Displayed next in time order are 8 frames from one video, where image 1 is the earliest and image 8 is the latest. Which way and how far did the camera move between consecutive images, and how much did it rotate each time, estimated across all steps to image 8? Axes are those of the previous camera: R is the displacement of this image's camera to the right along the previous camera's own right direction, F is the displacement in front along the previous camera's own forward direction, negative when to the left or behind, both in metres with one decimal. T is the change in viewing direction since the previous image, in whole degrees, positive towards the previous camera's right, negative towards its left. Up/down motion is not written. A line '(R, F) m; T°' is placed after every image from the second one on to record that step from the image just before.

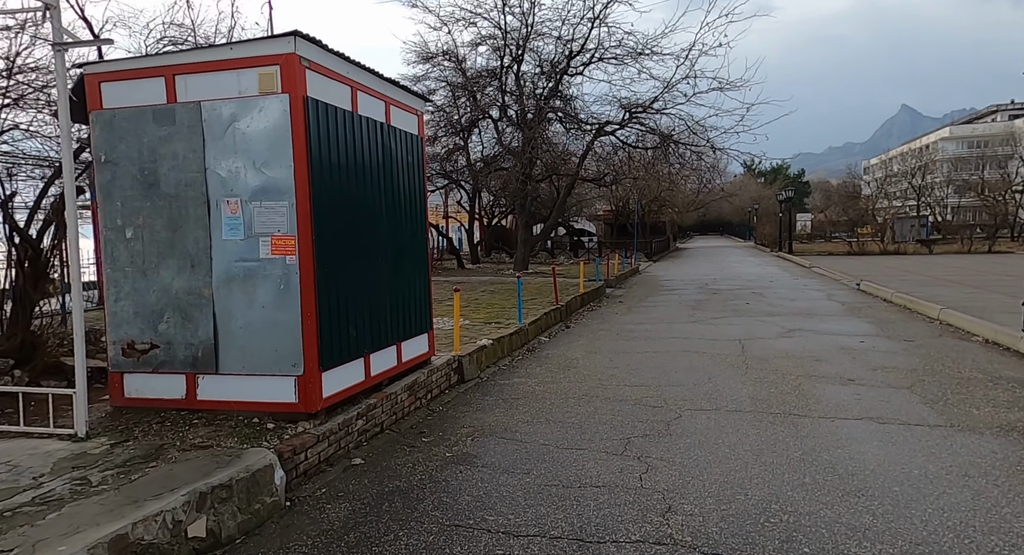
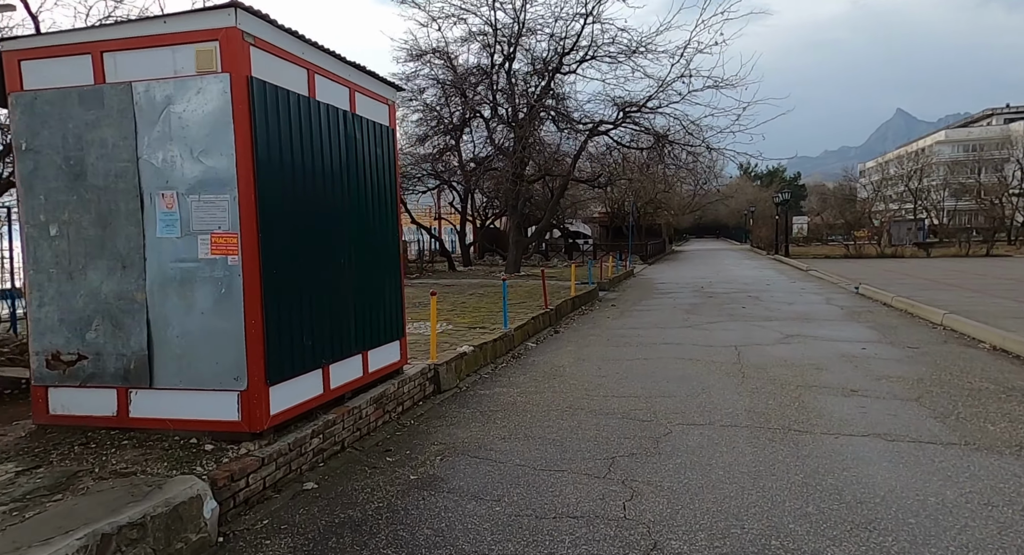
(+0.2, +0.5) m; 0°
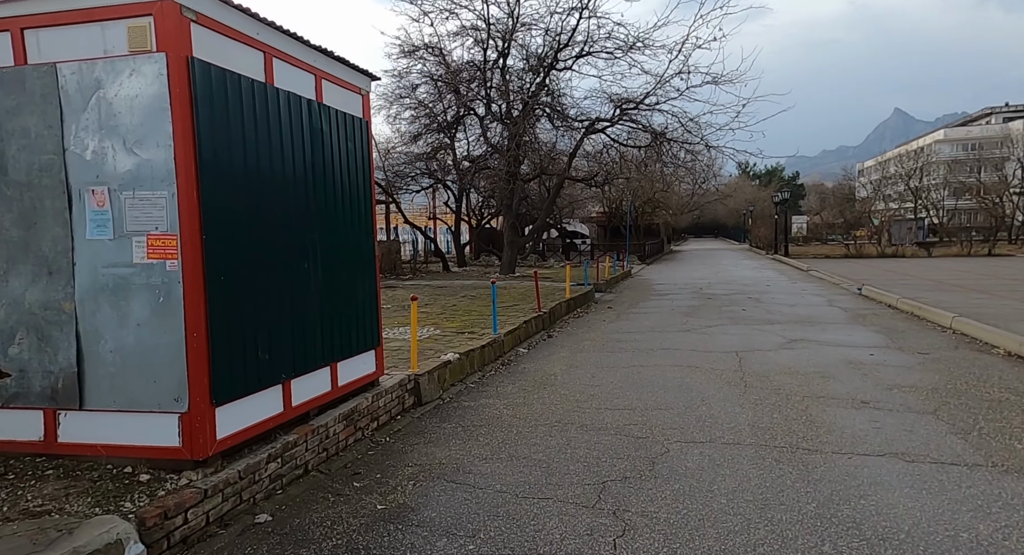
(+0.1, +0.5) m; 0°
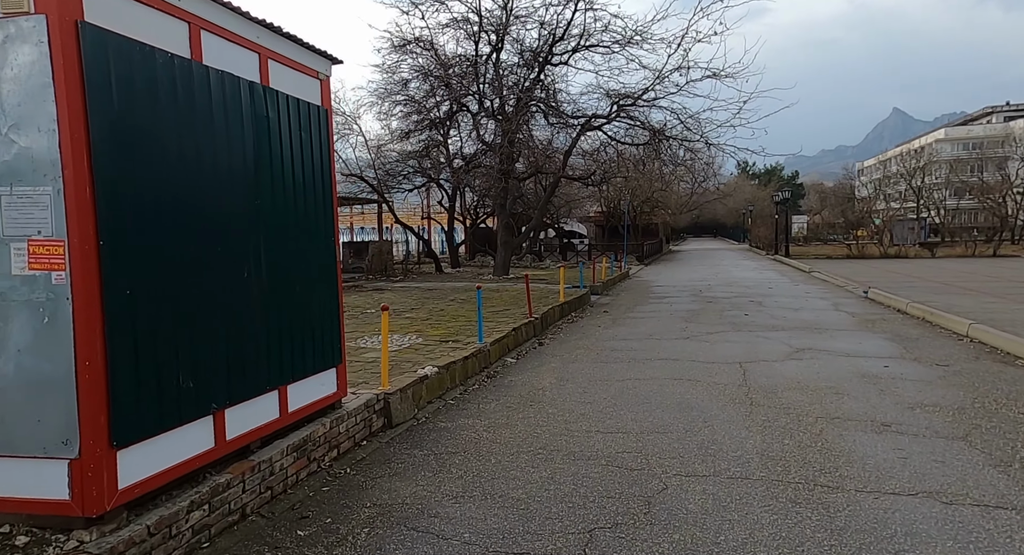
(+0.1, +0.7) m; 0°
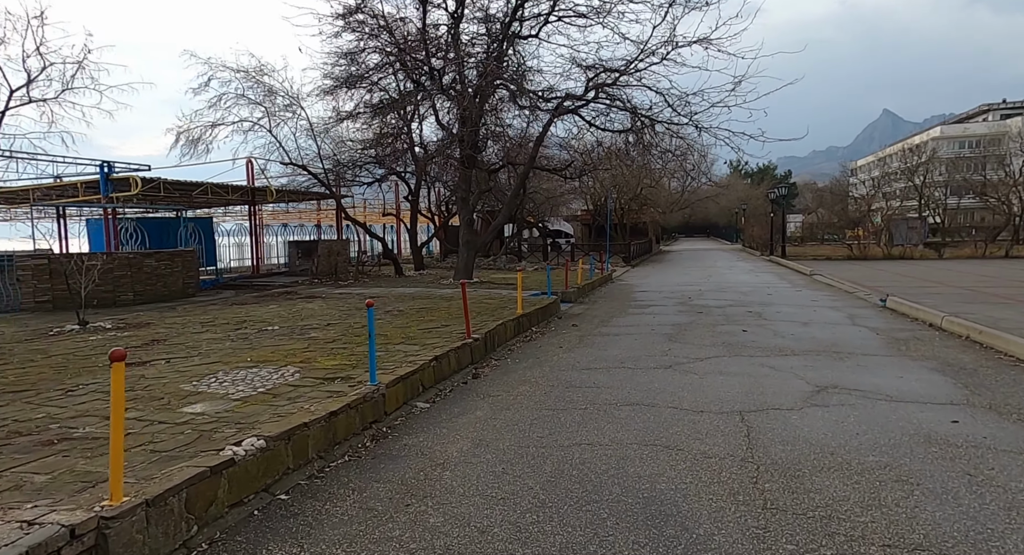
(+0.8, +2.6) m; +1°
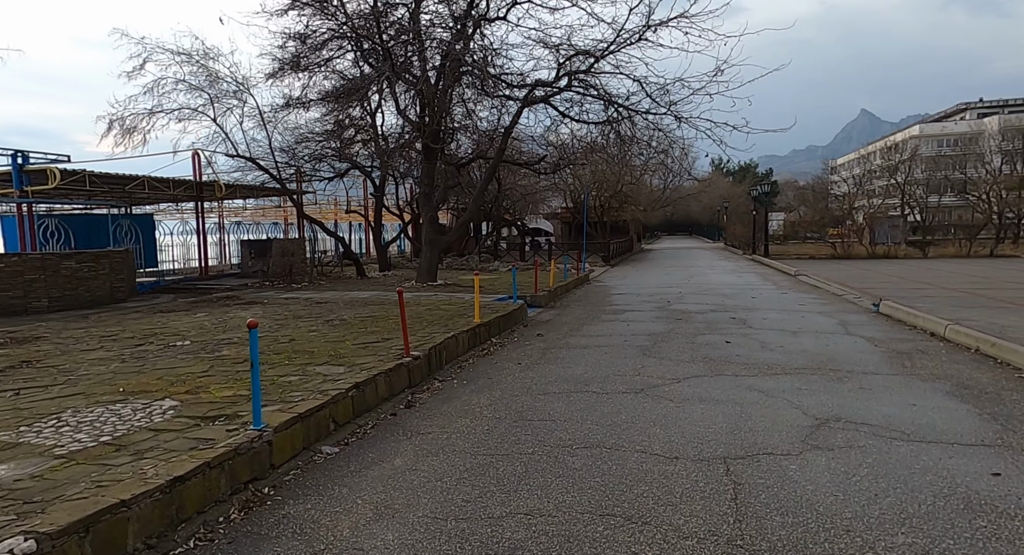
(+0.4, +1.3) m; +1°
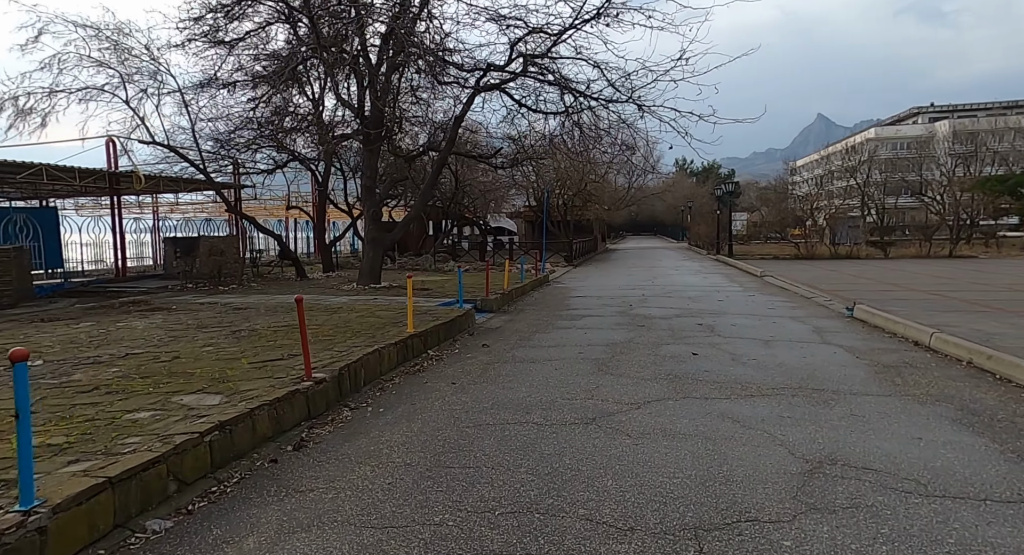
(+0.4, +1.4) m; +3°
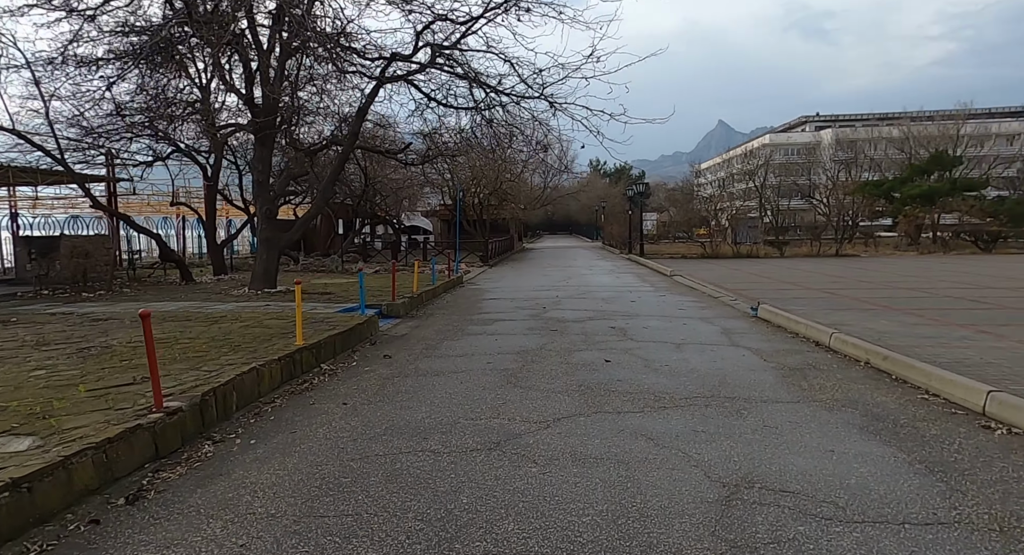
(+0.2, +0.8) m; +7°
